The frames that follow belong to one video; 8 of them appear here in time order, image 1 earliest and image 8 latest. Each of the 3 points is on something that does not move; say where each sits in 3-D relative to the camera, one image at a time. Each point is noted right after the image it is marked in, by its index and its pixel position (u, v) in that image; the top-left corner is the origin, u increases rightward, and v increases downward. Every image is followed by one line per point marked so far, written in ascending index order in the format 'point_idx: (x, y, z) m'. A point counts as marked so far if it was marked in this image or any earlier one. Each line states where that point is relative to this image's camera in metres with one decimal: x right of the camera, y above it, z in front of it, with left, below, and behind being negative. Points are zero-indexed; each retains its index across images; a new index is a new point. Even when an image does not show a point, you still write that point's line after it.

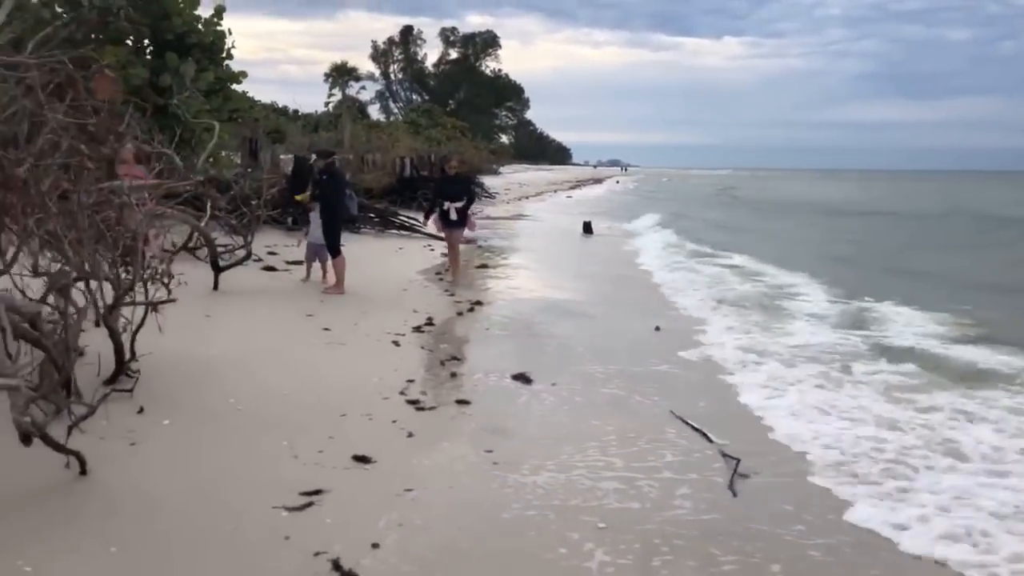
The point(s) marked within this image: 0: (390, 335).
0: (-1.2, -0.5, +7.5) m
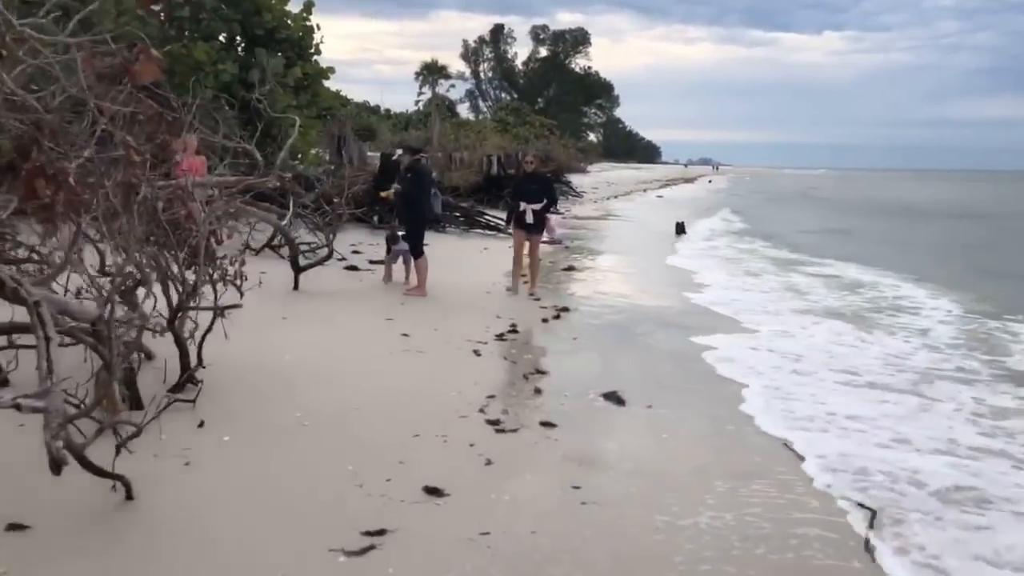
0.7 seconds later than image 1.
0: (-0.4, -0.5, +7.0) m
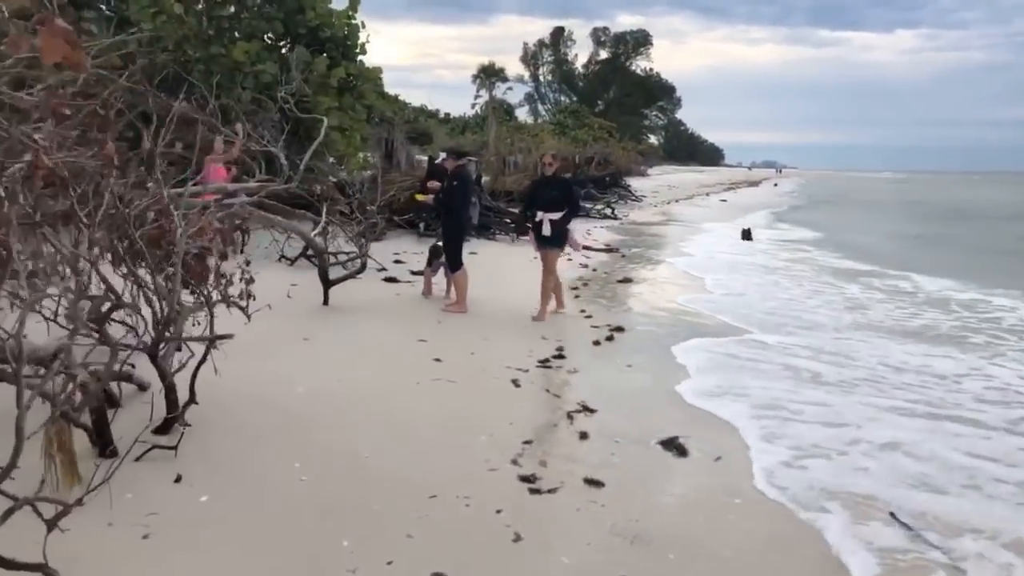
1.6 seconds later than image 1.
0: (0.0, -0.7, +6.1) m
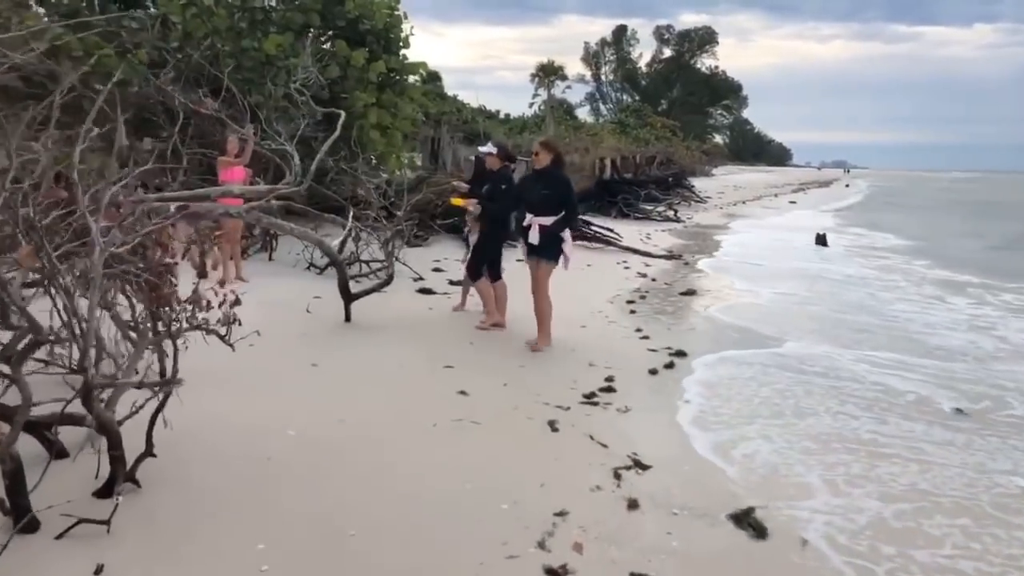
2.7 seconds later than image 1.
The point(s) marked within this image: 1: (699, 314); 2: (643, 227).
0: (+0.2, -0.8, +5.2) m
1: (+2.2, -0.3, +9.0) m
2: (+3.2, +1.5, +18.9) m
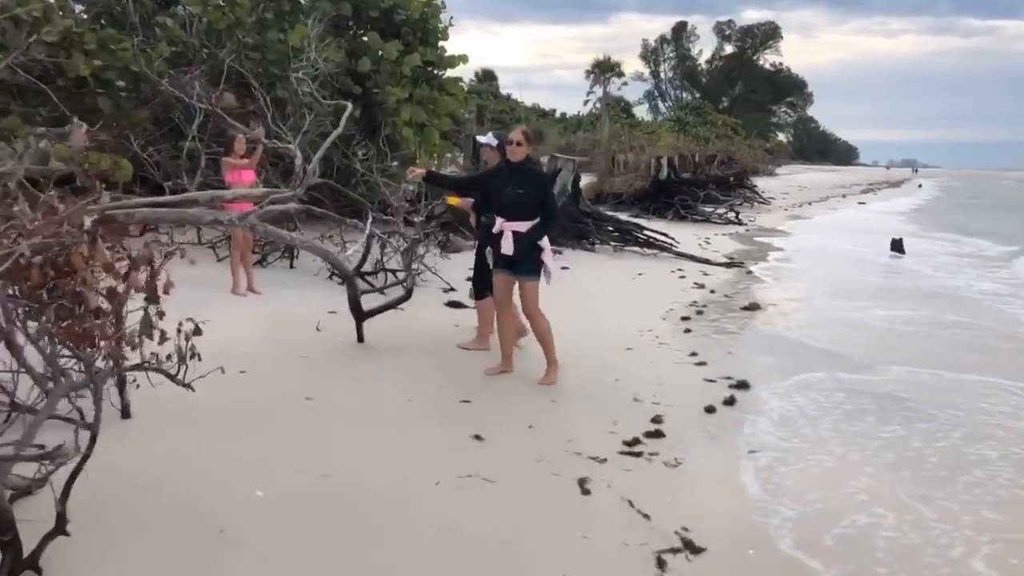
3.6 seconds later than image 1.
0: (+0.4, -1.0, +4.3) m
1: (+2.6, -0.5, +8.0) m
2: (+4.3, +1.3, +17.7) m
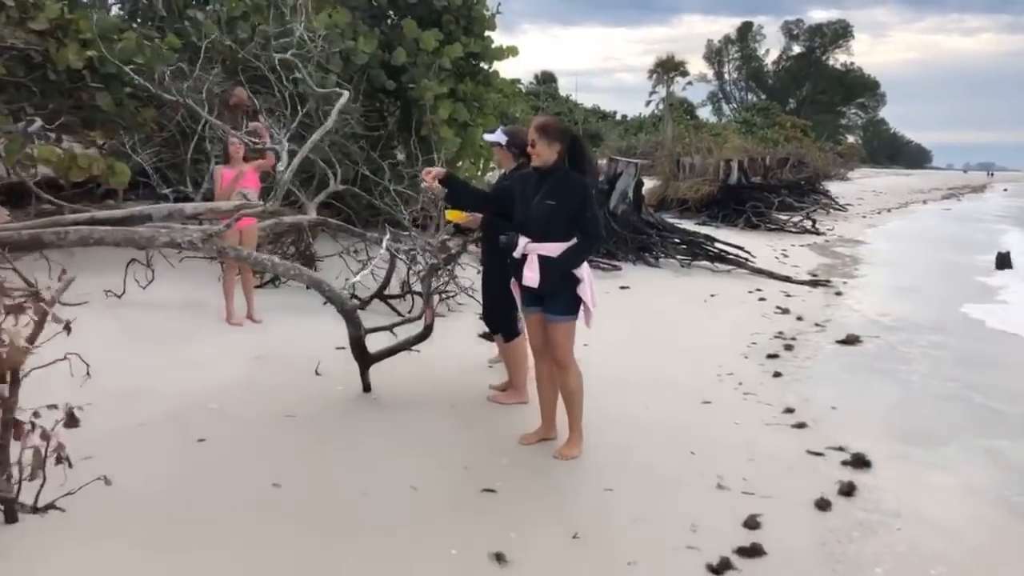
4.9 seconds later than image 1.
0: (+0.5, -1.2, +2.9) m
1: (+3.0, -0.8, +6.4) m
2: (+5.4, +1.0, +16.0) m
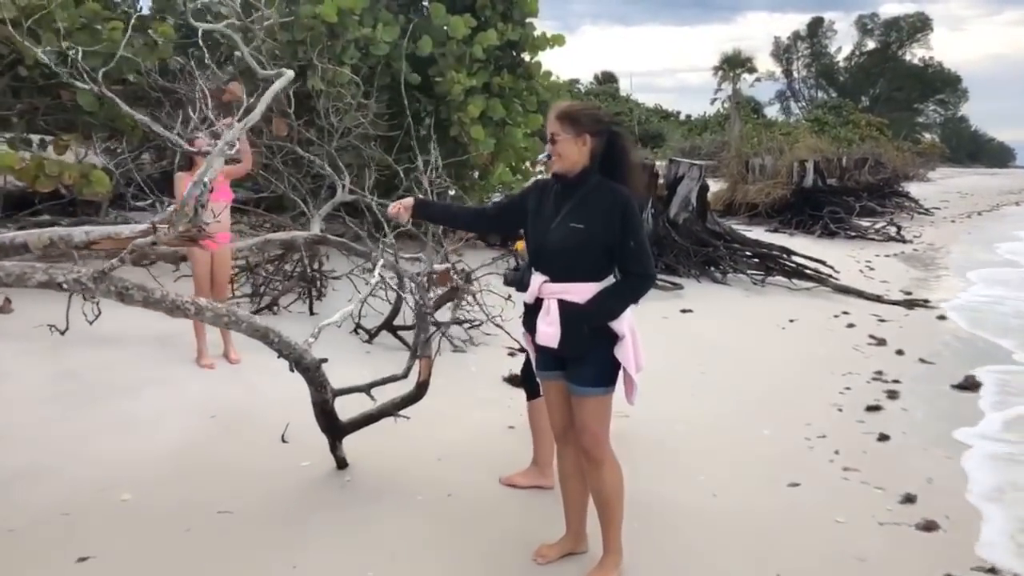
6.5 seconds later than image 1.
0: (+0.4, -1.4, +1.6) m
1: (+3.2, -1.0, +4.9) m
2: (+6.4, +0.7, +14.3) m
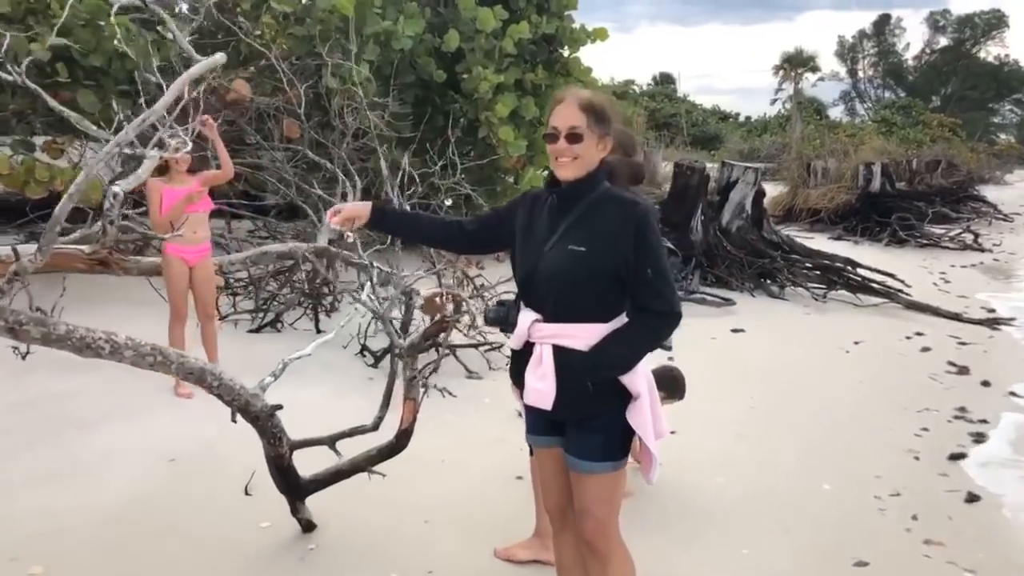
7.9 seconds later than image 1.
0: (+0.2, -1.5, +0.9) m
1: (+3.2, -1.2, +4.0) m
2: (+7.1, +0.4, +13.2) m
